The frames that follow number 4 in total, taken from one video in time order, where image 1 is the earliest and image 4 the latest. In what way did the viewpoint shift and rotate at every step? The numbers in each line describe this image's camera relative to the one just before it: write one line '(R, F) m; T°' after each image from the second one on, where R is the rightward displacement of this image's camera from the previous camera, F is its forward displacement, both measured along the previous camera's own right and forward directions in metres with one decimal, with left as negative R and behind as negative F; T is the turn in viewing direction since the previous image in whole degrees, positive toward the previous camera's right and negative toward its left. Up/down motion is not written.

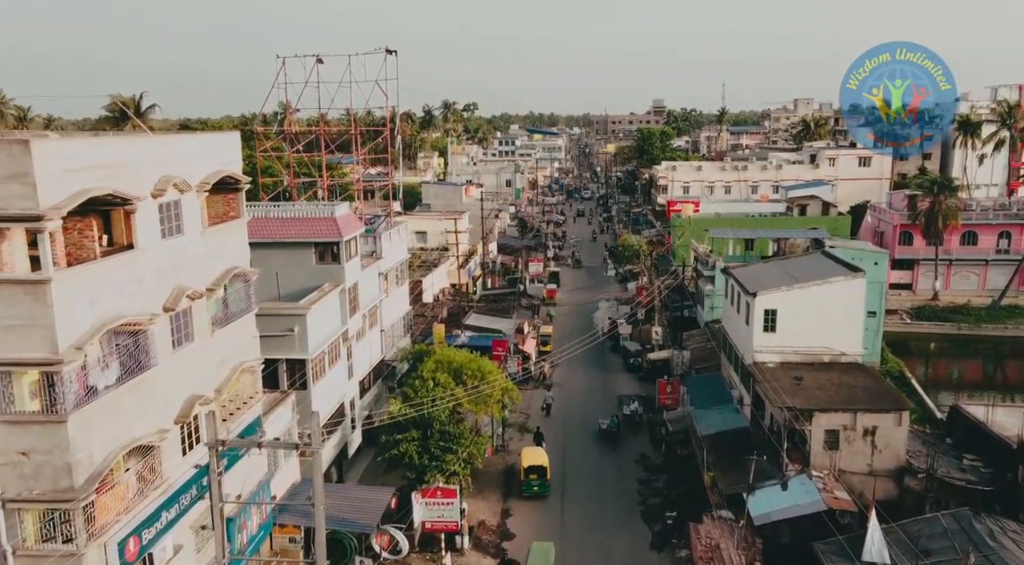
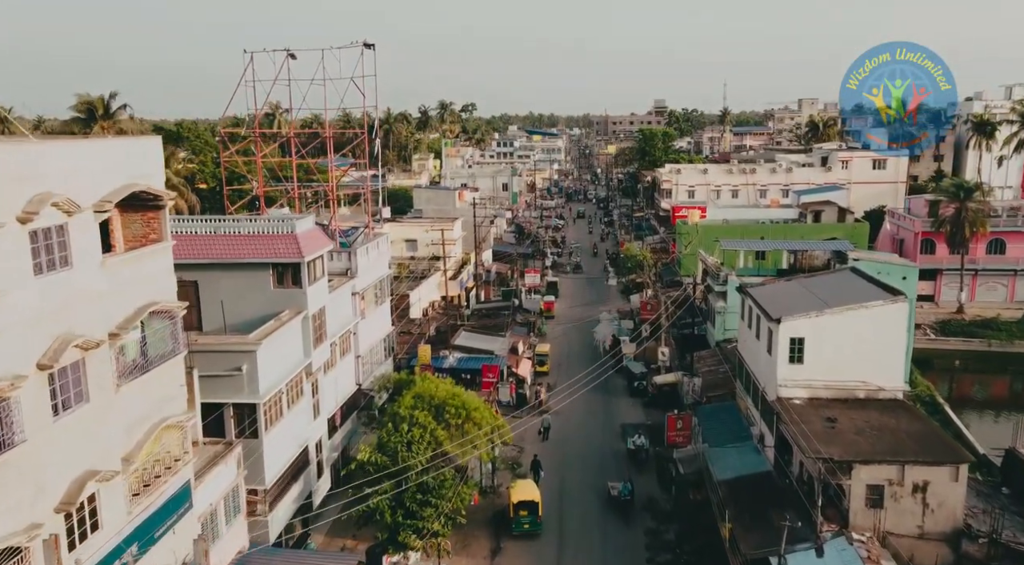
(+0.3, +3.3) m; 0°
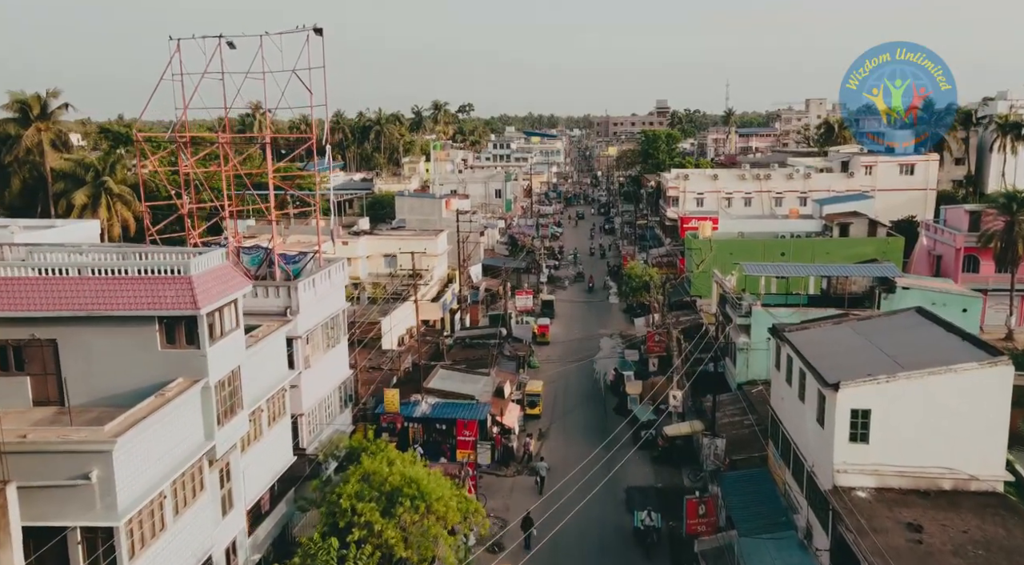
(+0.6, +5.6) m; 0°
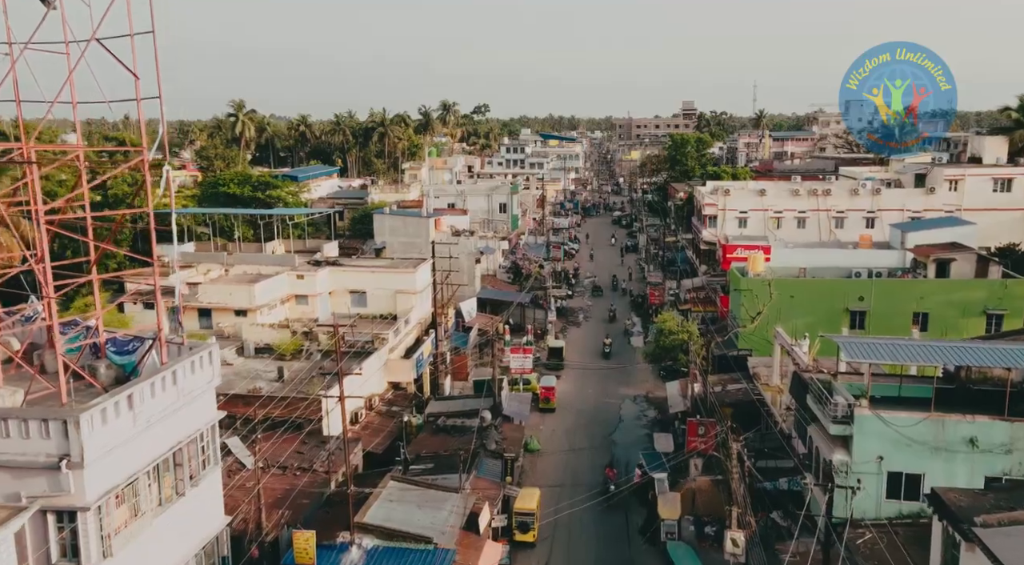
(+1.0, +10.2) m; -1°
